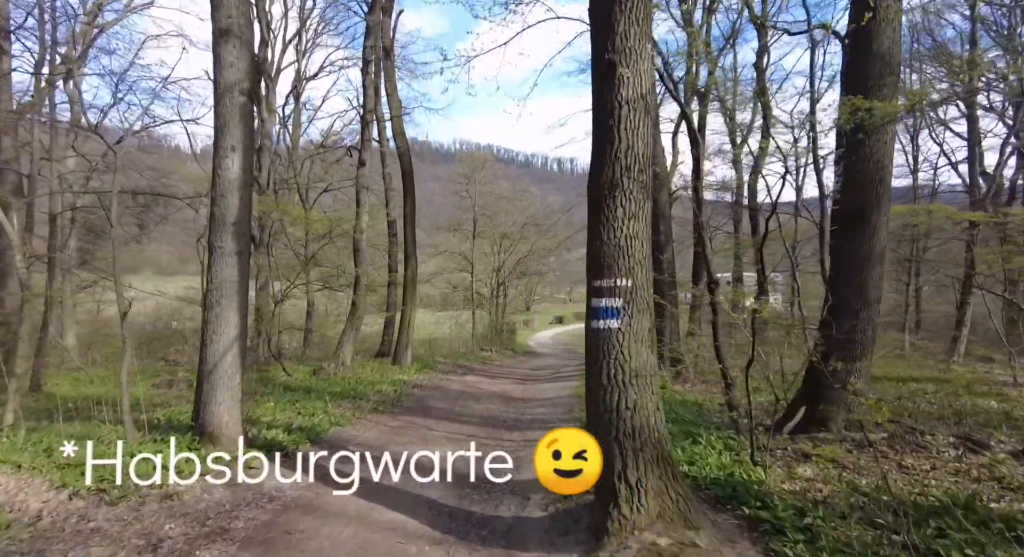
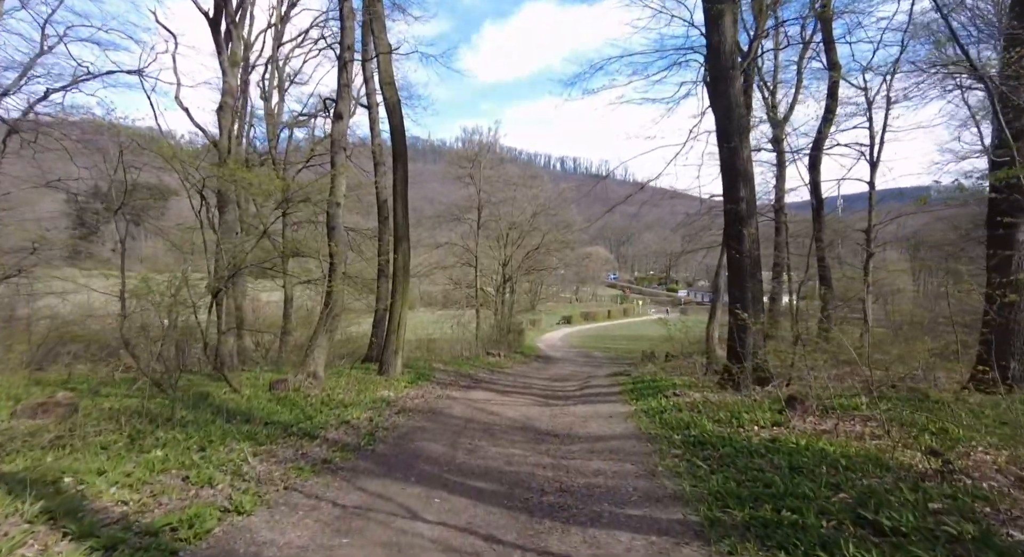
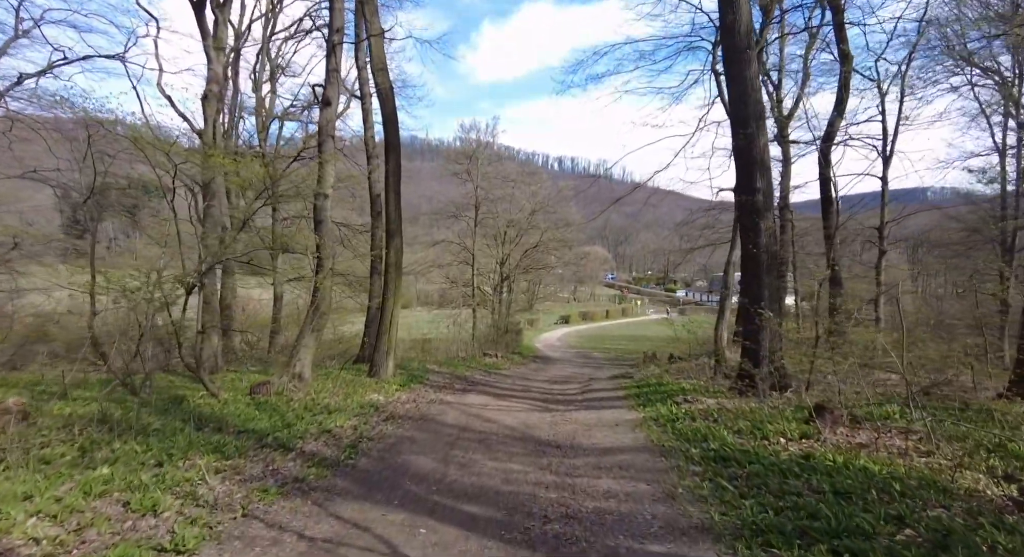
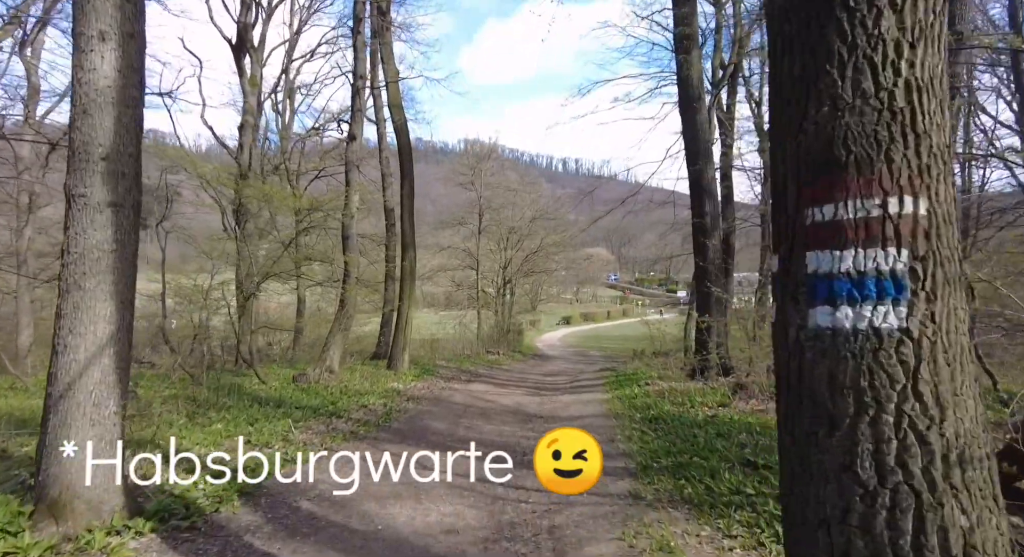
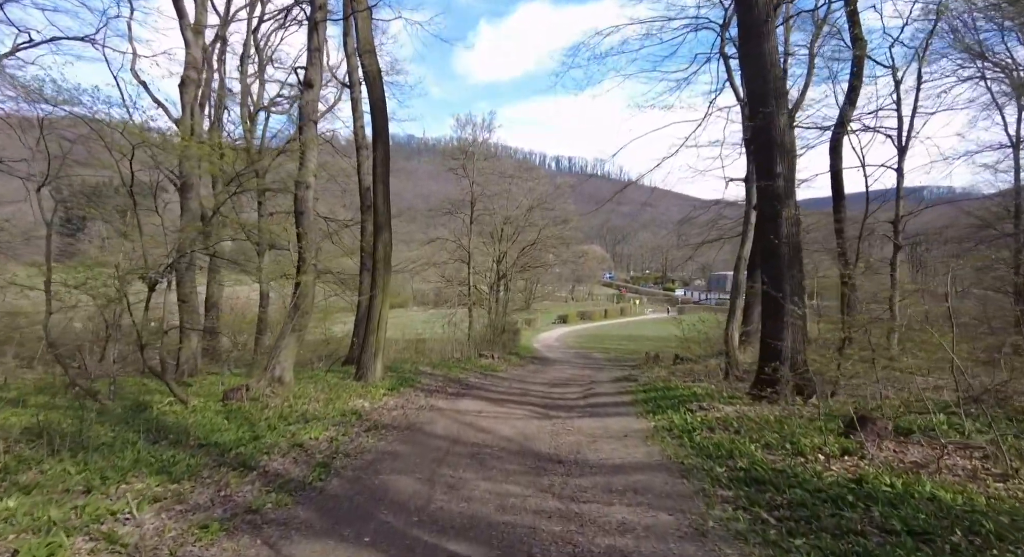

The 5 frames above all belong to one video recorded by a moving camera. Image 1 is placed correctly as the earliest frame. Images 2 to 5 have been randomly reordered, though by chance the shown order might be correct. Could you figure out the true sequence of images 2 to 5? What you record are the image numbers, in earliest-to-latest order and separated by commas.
4, 2, 3, 5
